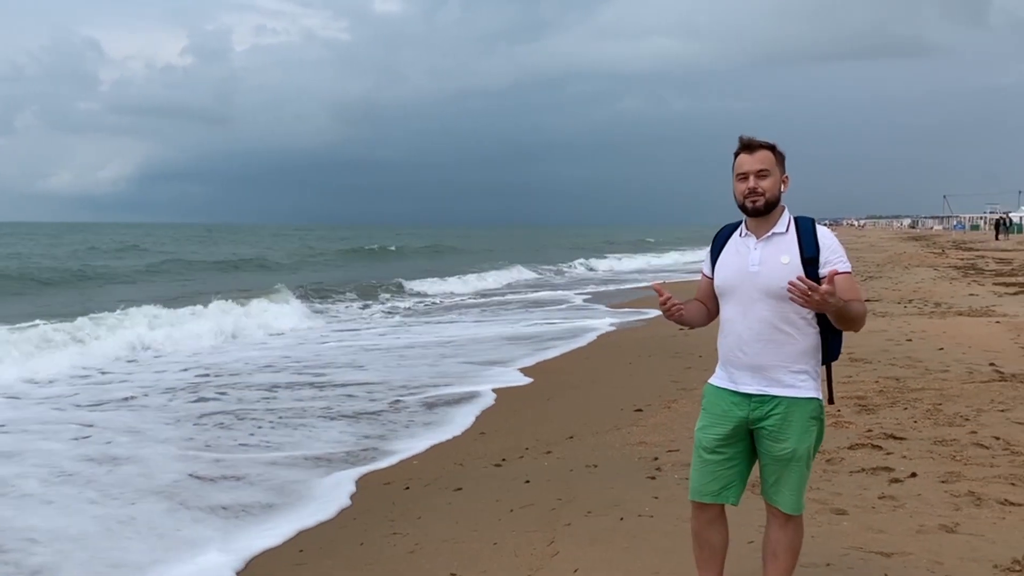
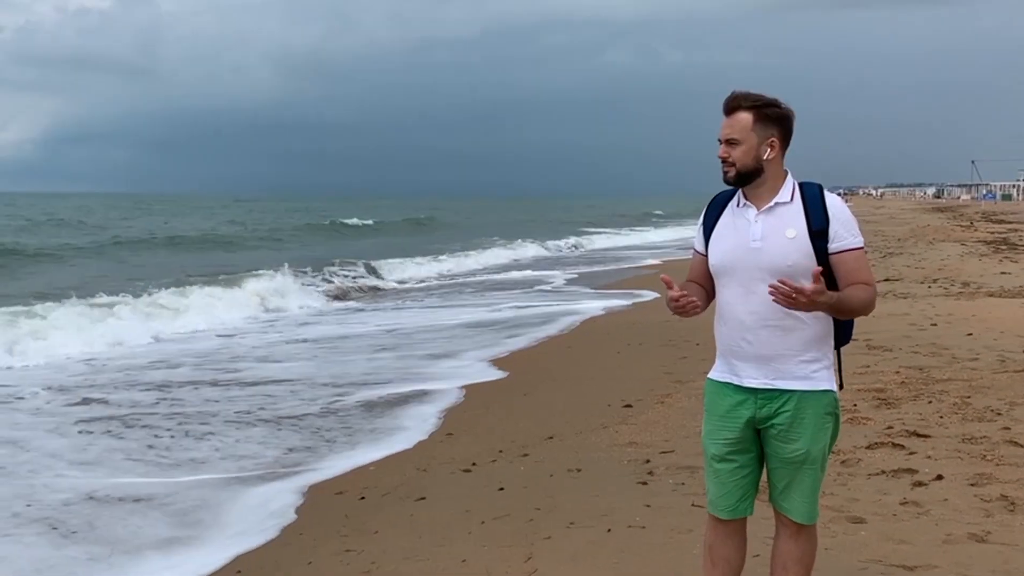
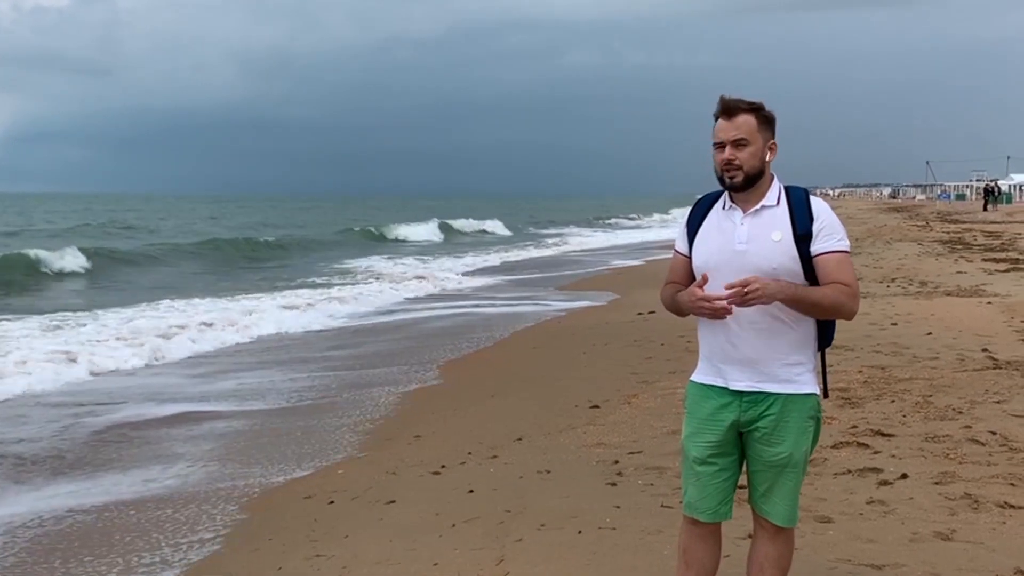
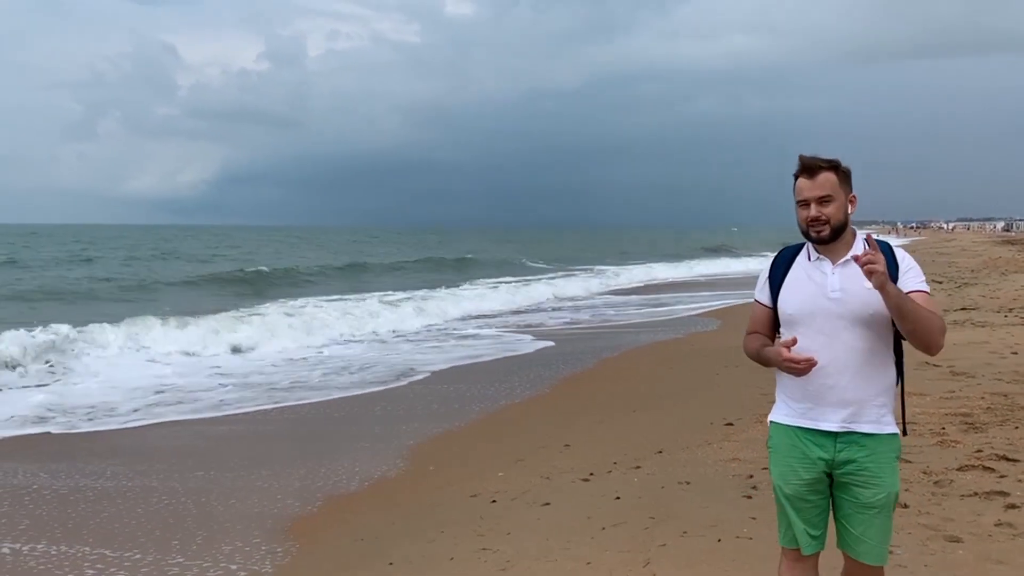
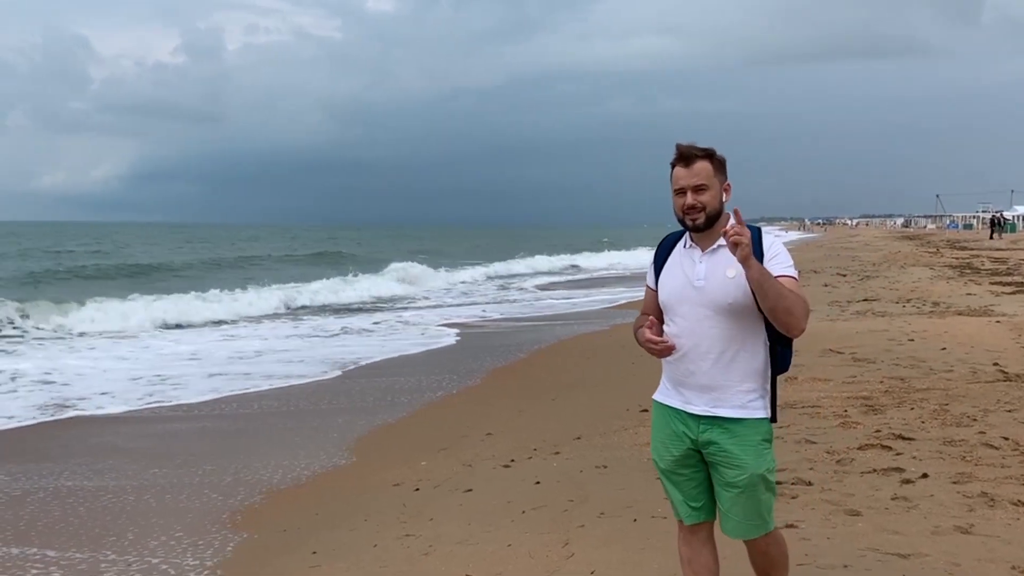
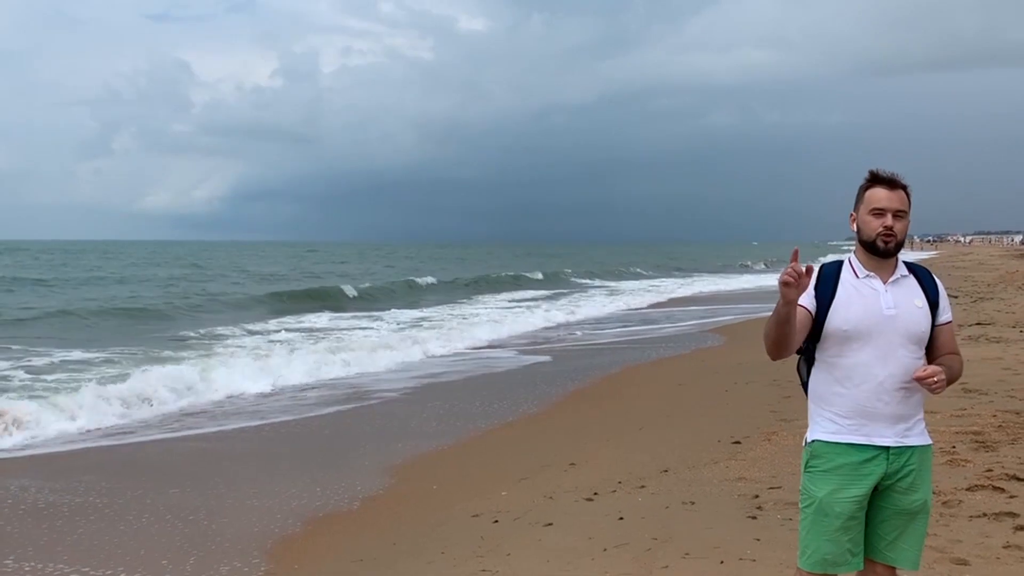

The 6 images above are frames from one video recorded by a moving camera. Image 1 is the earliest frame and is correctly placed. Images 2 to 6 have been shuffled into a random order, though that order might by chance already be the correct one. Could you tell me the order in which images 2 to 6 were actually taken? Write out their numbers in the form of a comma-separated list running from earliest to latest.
2, 3, 5, 4, 6
